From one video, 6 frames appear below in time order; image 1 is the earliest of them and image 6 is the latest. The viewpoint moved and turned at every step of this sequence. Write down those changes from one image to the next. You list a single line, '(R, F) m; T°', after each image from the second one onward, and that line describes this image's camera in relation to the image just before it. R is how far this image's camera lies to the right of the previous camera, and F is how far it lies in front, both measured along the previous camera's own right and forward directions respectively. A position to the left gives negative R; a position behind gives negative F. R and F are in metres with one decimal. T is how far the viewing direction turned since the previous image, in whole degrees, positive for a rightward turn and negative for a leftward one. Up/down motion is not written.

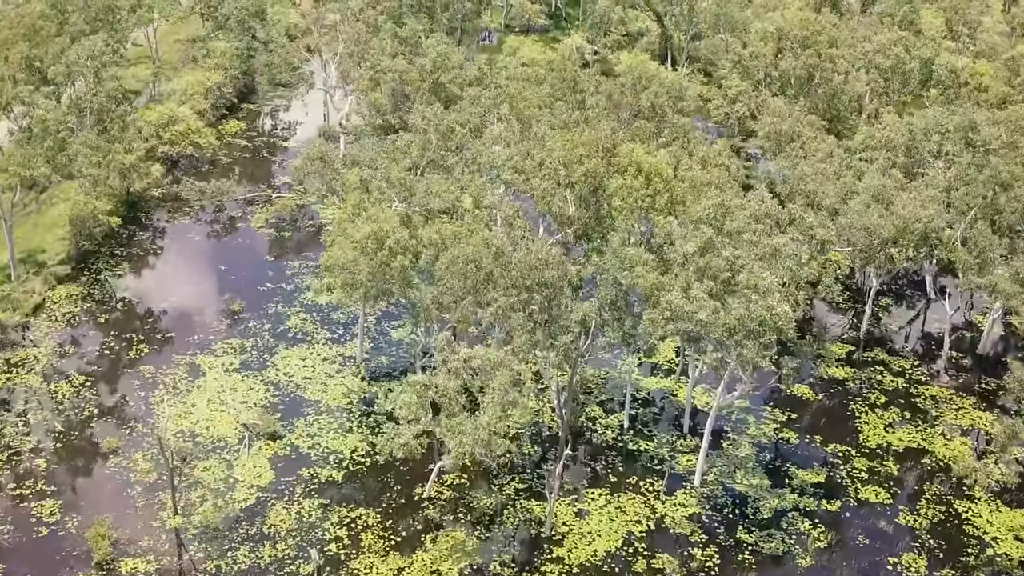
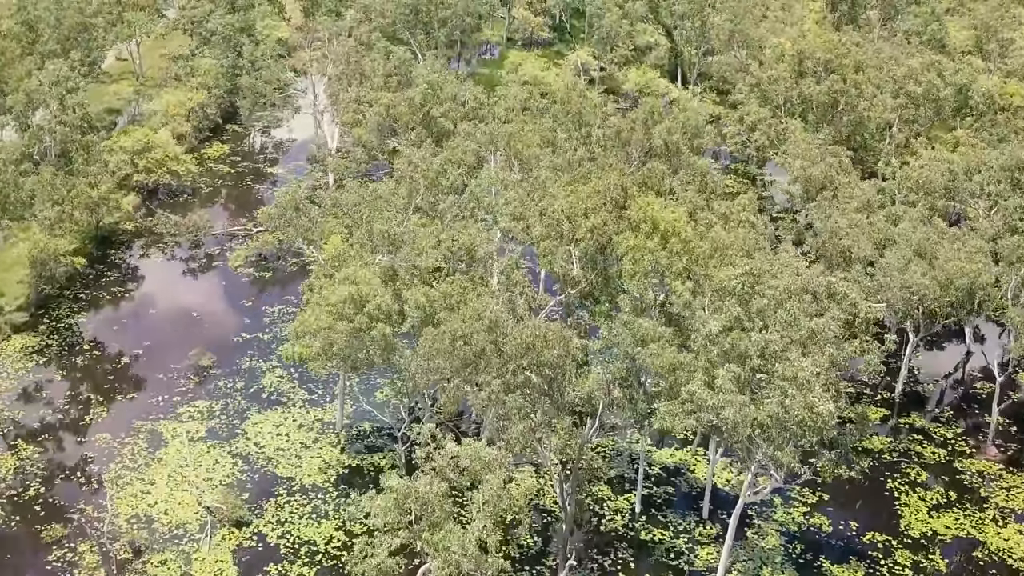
(+0.3, +5.0) m; 0°
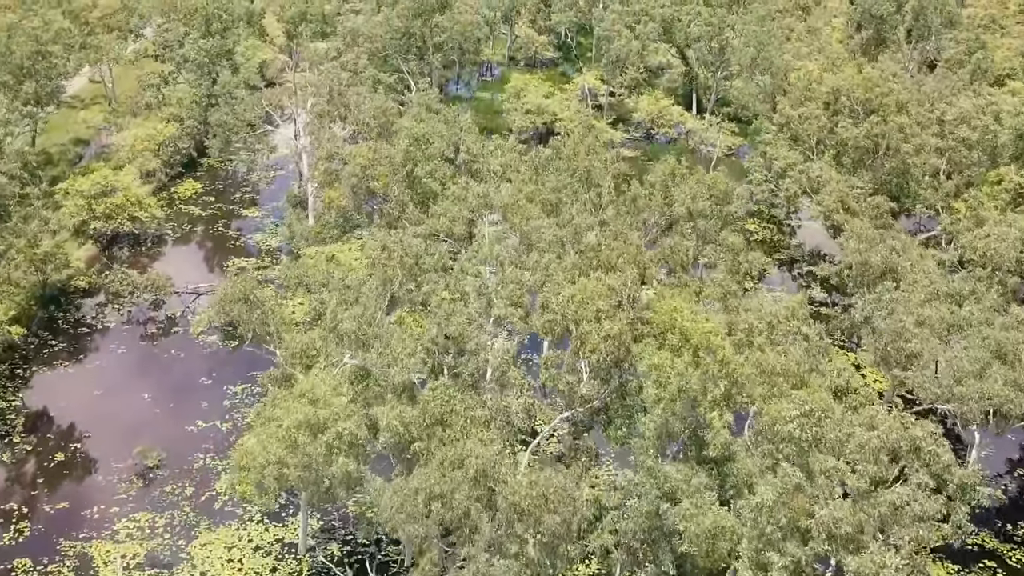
(+0.3, +7.0) m; 0°
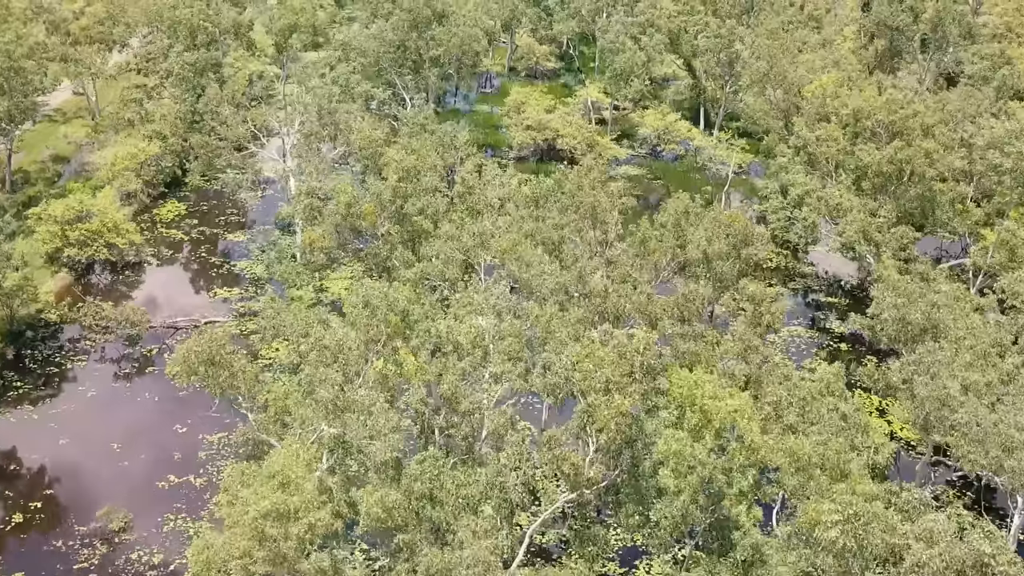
(+0.1, +3.5) m; 0°
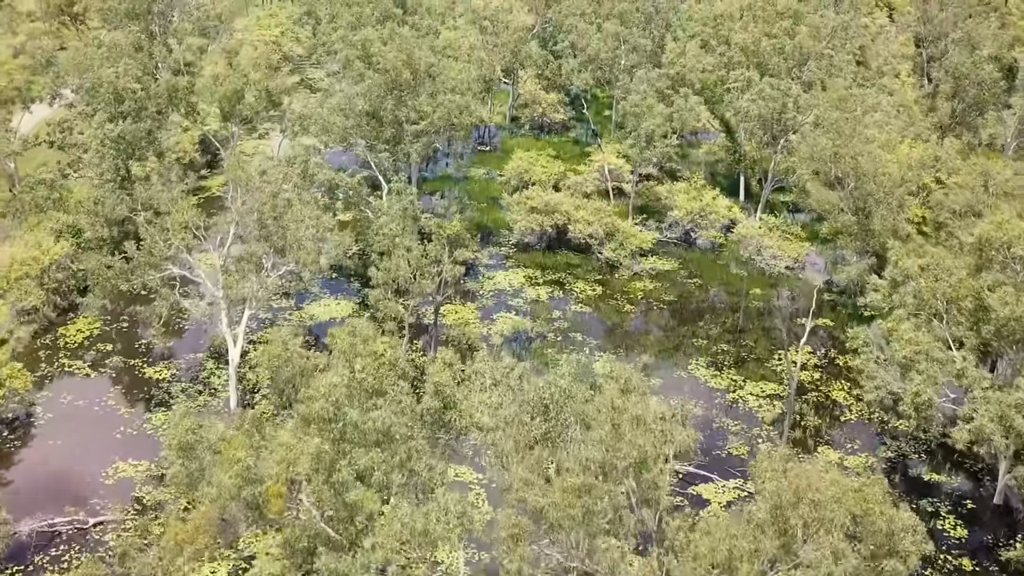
(+0.2, +14.3) m; 0°
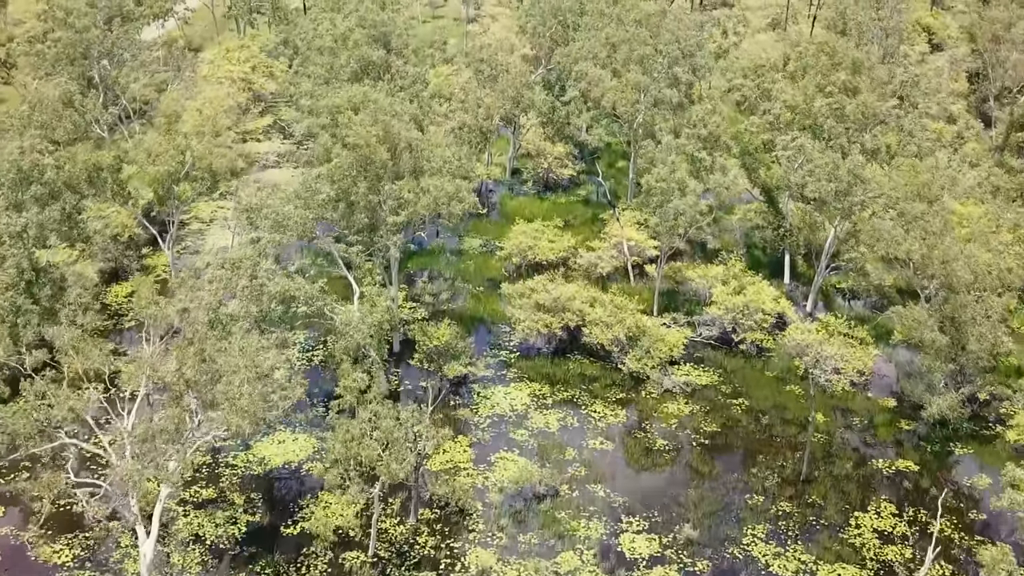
(-0.1, +11.5) m; 0°
